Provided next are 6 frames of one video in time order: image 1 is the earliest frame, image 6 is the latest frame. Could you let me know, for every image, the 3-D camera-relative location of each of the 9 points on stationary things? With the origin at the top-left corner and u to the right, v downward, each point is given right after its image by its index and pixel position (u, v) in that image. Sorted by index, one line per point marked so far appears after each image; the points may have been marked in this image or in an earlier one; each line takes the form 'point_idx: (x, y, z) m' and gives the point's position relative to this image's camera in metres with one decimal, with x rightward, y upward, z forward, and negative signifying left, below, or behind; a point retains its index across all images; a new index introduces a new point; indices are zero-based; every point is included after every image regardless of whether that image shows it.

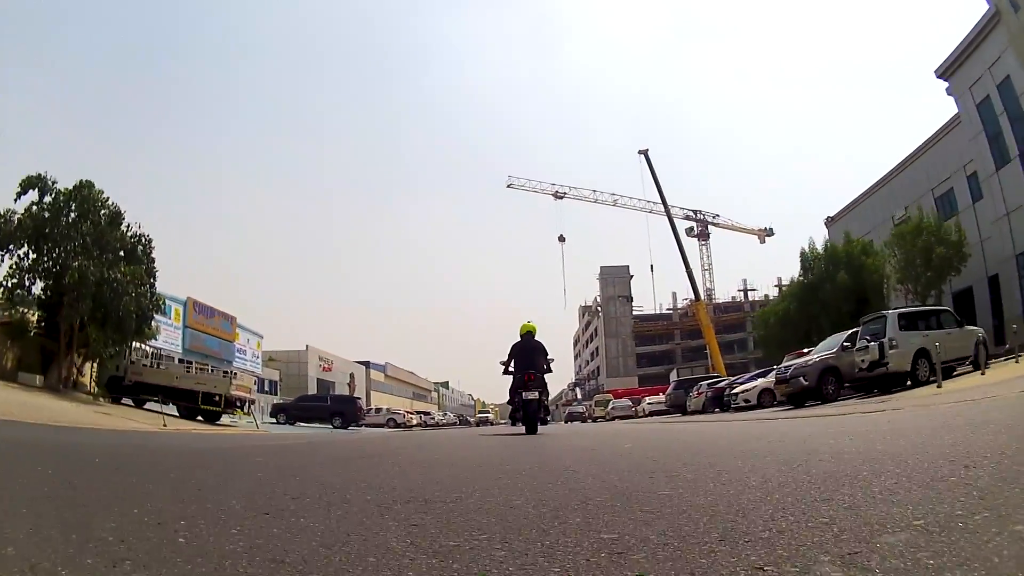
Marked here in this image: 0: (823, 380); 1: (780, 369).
0: (+5.0, -1.4, +11.9) m
1: (+4.4, -1.3, +12.3) m
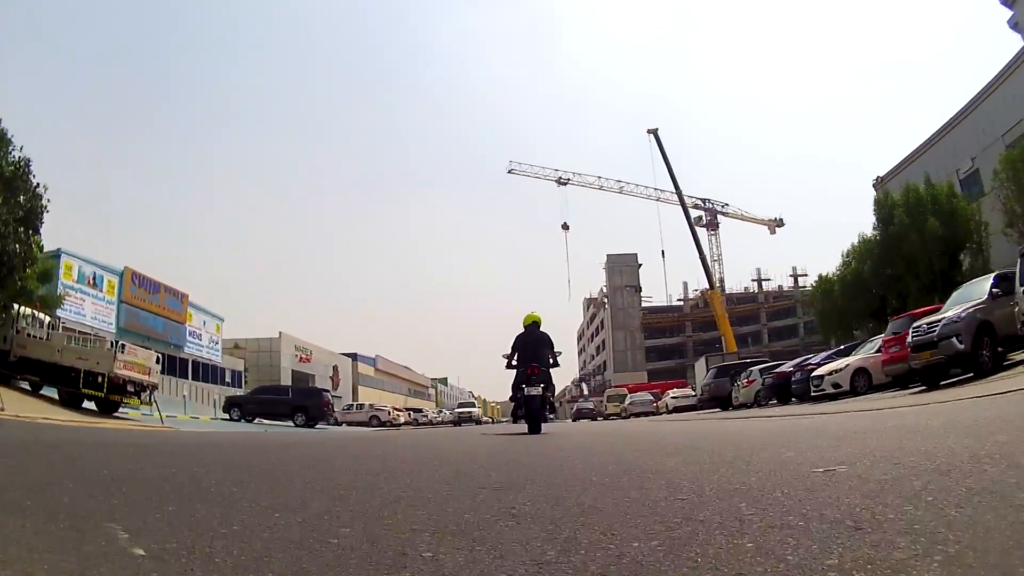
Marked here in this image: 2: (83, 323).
0: (+5.0, -0.6, +8.0) m
1: (+4.5, -0.5, +8.4) m
2: (-10.4, -1.0, +18.4) m
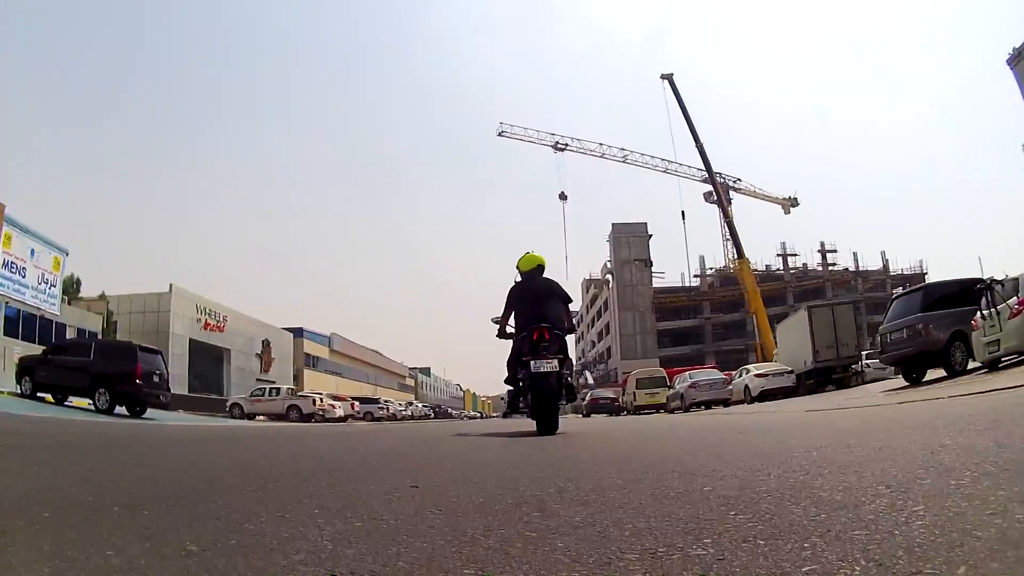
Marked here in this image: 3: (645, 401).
0: (+5.0, +1.0, -0.2) m
1: (+4.4, +1.1, +0.2) m
2: (-10.5, +0.7, +10.0) m
3: (+3.4, -2.9, +19.1) m
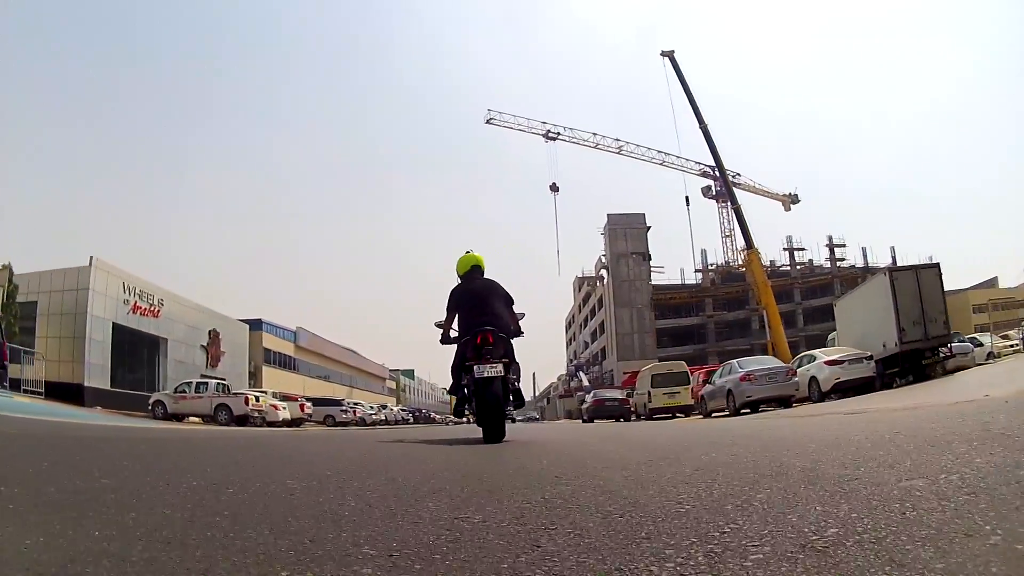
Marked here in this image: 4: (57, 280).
0: (+5.0, +1.6, -3.5) m
1: (+4.5, +1.7, -3.1) m
2: (-10.6, +1.3, +6.4) m
3: (+3.1, -2.4, +15.7) m
4: (-10.3, +0.2, +16.7) m
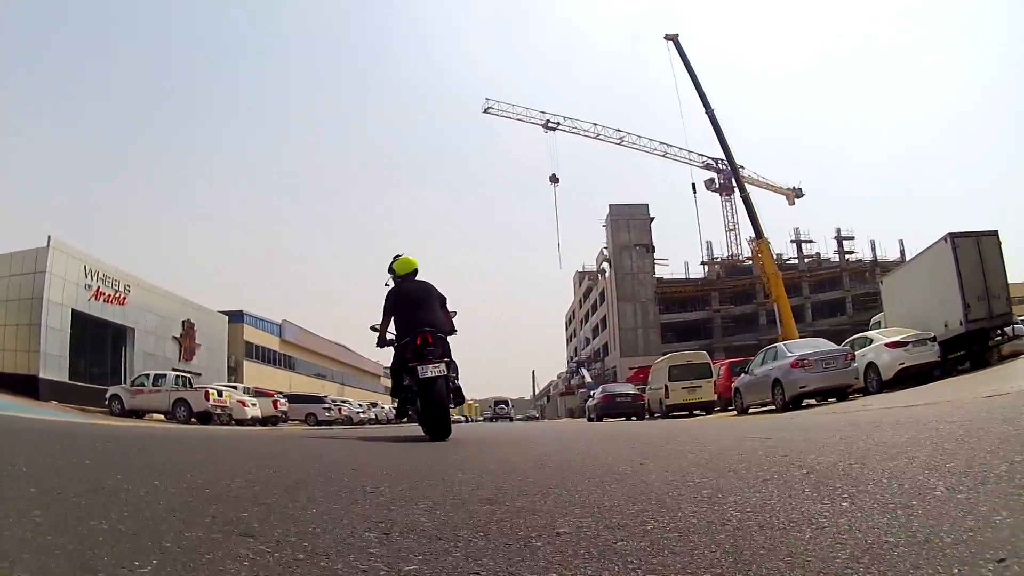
0: (+5.1, +1.9, -5.2) m
1: (+4.5, +2.0, -4.8) m
2: (-10.6, +1.6, +4.7) m
3: (+3.1, -2.1, +14.0) m
4: (-10.3, +0.5, +15.0) m
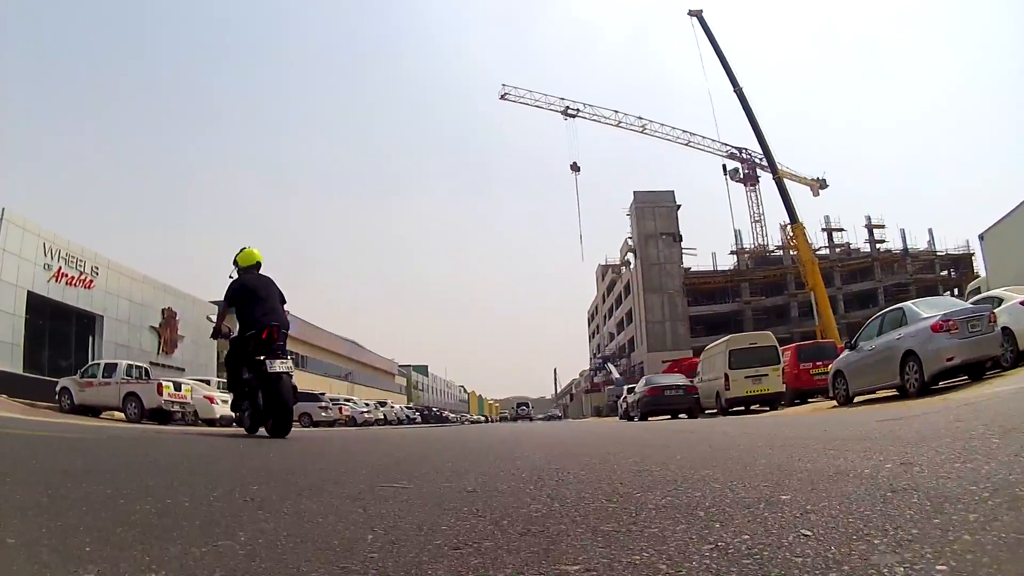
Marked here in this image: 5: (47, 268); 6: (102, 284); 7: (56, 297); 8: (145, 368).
0: (+5.0, +2.4, -7.6) m
1: (+4.4, +2.5, -7.2) m
2: (-10.4, +1.9, +2.7) m
3: (+3.6, -1.6, +11.7) m
4: (-9.9, +0.8, +13.0) m
5: (-8.7, +0.3, +14.0) m
6: (-8.3, +0.1, +15.7) m
7: (-8.6, -0.3, +14.3) m
8: (-4.7, -1.1, +9.7) m
